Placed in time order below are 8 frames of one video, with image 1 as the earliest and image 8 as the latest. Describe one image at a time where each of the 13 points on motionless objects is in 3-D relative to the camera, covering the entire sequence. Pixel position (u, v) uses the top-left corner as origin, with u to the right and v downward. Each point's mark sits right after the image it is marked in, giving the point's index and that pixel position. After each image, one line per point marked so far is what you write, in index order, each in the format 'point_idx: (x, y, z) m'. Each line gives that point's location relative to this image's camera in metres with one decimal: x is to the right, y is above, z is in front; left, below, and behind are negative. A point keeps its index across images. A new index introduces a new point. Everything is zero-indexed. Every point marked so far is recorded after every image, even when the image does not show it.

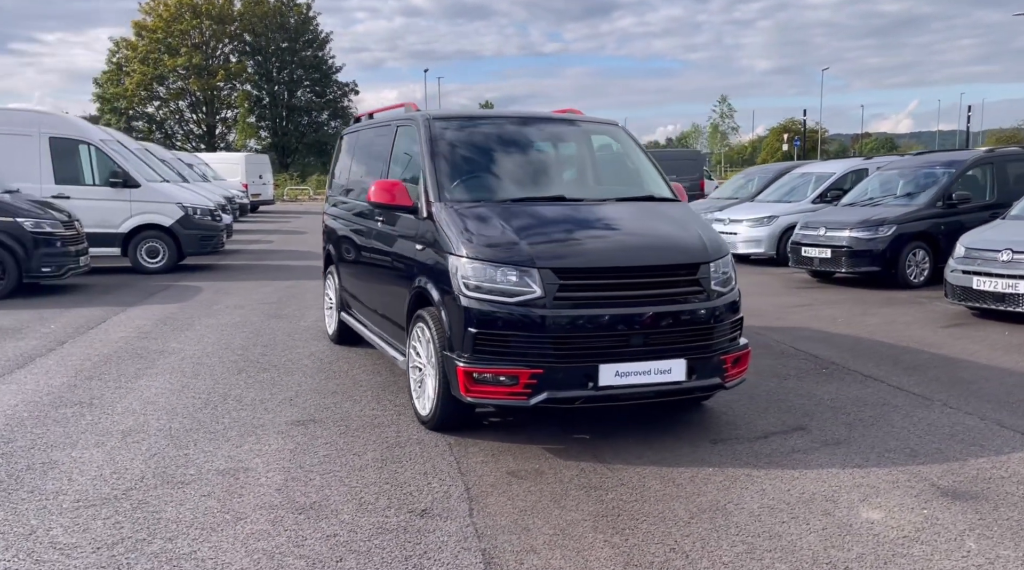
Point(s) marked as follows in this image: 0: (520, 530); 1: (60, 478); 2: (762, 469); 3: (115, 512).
0: (0.0, -1.1, +3.8) m
1: (-2.3, -1.0, +4.5) m
2: (+1.3, -1.0, +4.7) m
3: (-1.8, -1.0, +4.0) m
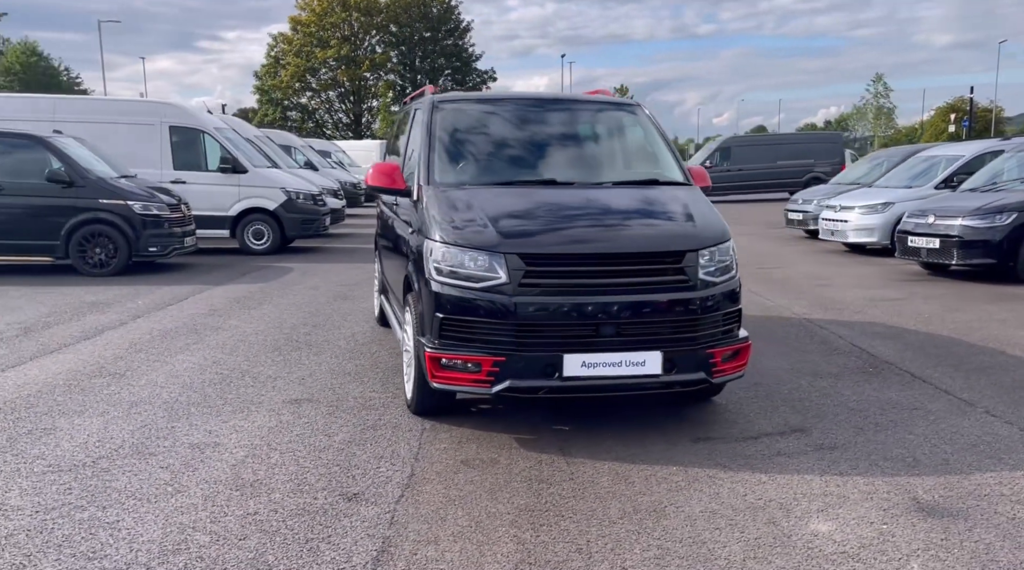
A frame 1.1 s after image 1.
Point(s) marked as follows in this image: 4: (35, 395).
0: (-0.3, -1.0, +3.8) m
1: (-2.5, -0.9, +4.8) m
2: (+1.1, -0.9, +4.4) m
3: (-2.1, -0.9, +4.3) m
4: (-3.2, -0.7, +5.9) m
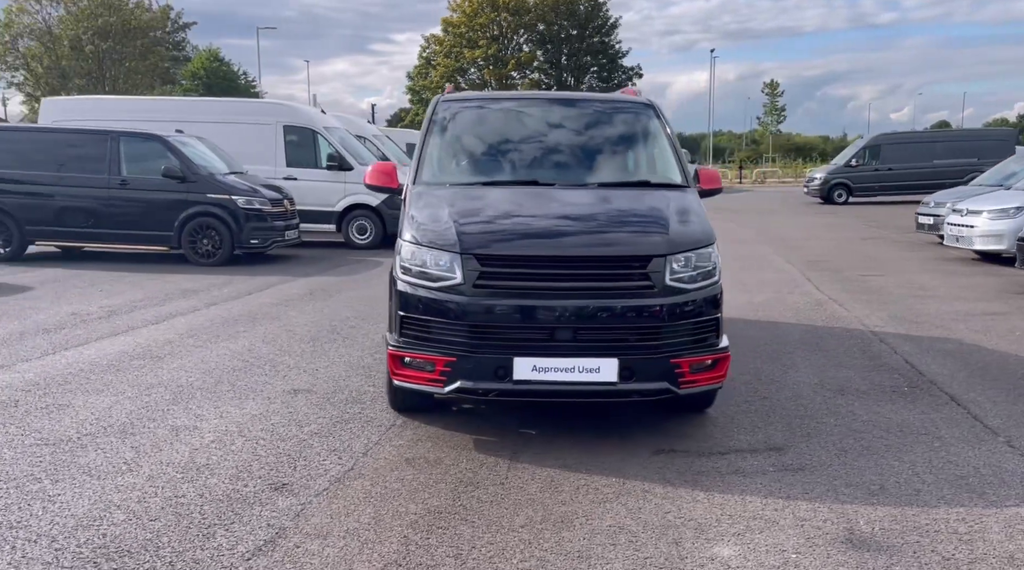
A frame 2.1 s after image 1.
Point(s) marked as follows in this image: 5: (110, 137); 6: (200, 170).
0: (-0.7, -1.0, +3.8) m
1: (-2.7, -0.8, +5.2) m
2: (+0.7, -1.0, +4.2) m
3: (-2.4, -0.9, +4.6) m
4: (-3.2, -0.6, +6.4) m
5: (-6.1, +2.2, +13.4) m
6: (-4.7, +1.7, +13.4) m
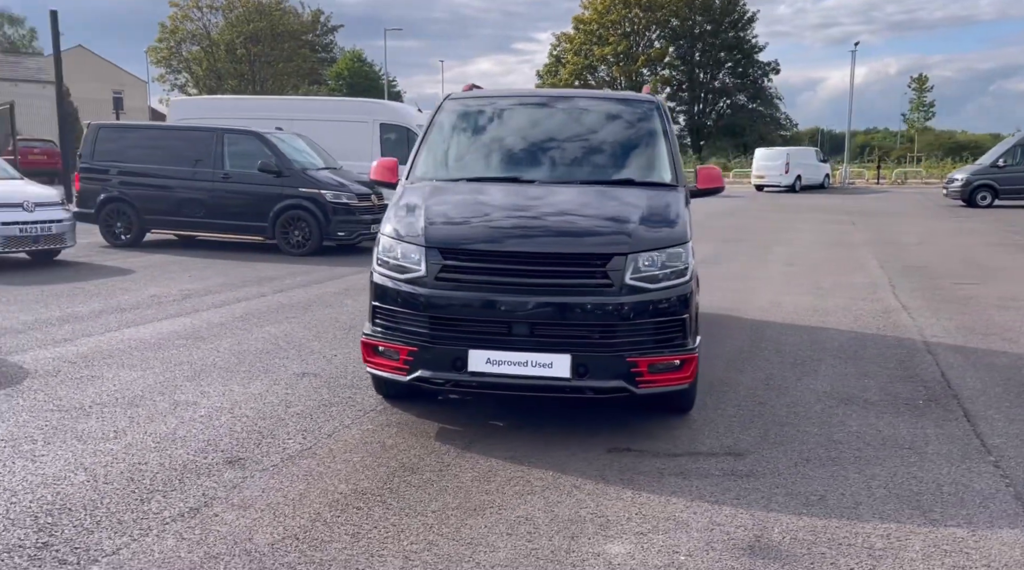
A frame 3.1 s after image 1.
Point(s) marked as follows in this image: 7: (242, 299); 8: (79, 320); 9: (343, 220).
0: (-1.1, -0.9, +4.1) m
1: (-2.8, -0.7, +5.8) m
2: (+0.4, -0.9, +4.2) m
3: (-2.6, -0.8, +5.1) m
4: (-3.1, -0.5, +7.0) m
5: (-4.8, +2.4, +14.4) m
6: (-3.5, +1.9, +14.1) m
7: (-2.9, -0.2, +9.5) m
8: (-4.0, -0.3, +8.2) m
9: (-2.7, +1.0, +14.0) m
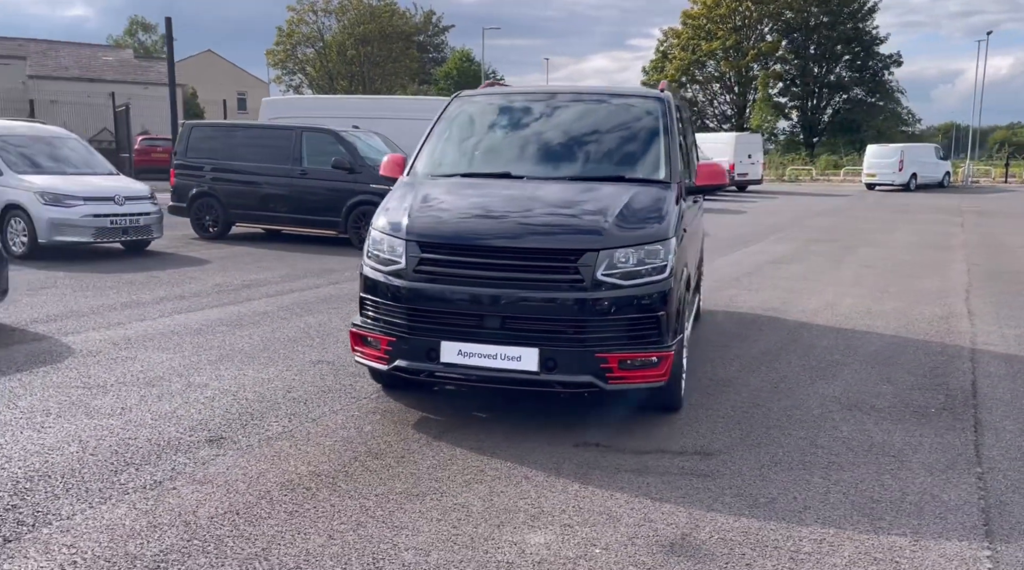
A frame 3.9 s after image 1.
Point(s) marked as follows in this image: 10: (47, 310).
0: (-1.3, -0.9, +4.3) m
1: (-2.8, -0.6, +6.2) m
2: (+0.2, -0.9, +4.3) m
3: (-2.7, -0.7, +5.5) m
4: (-2.9, -0.4, +7.5) m
5: (-3.7, +2.6, +15.0) m
6: (-2.4, +2.0, +14.5) m
7: (-2.4, -0.1, +9.9) m
8: (-3.7, -0.2, +8.8) m
9: (-1.6, +1.1, +14.3) m
10: (-4.5, -0.2, +8.5) m
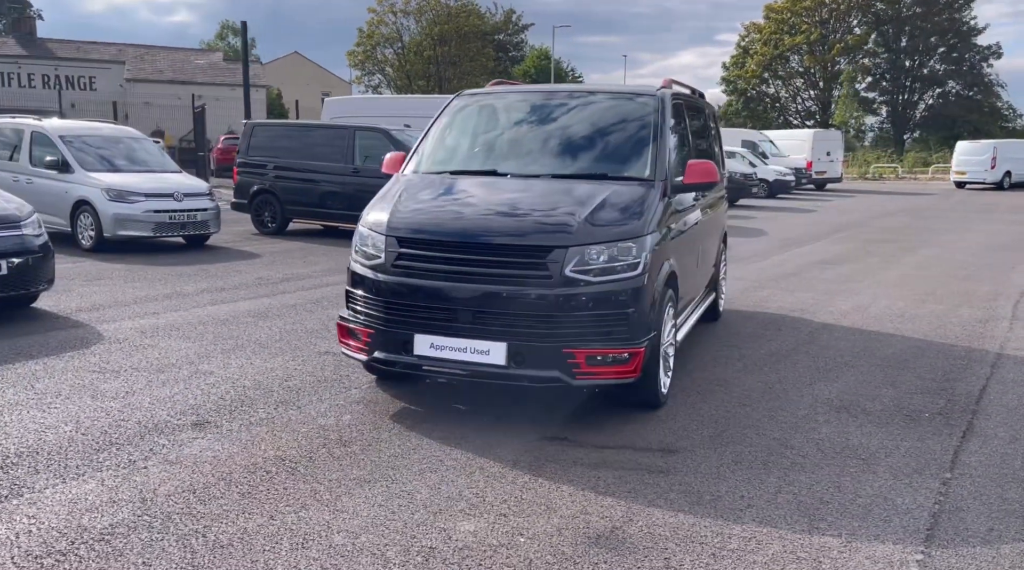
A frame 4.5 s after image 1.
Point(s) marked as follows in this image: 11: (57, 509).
0: (-1.5, -0.8, +4.5) m
1: (-2.8, -0.5, +6.6) m
2: (0.0, -0.9, +4.3) m
3: (-2.8, -0.6, +5.9) m
4: (-2.8, -0.3, +7.8) m
5: (-2.8, +2.7, +15.4) m
6: (-1.6, +2.1, +14.8) m
7: (-2.1, 0.0, +10.2) m
8: (-3.5, -0.1, +9.2) m
9: (-0.8, +1.2, +14.5) m
10: (-4.2, -0.1, +9.0) m
11: (-1.9, -0.9, +3.7) m
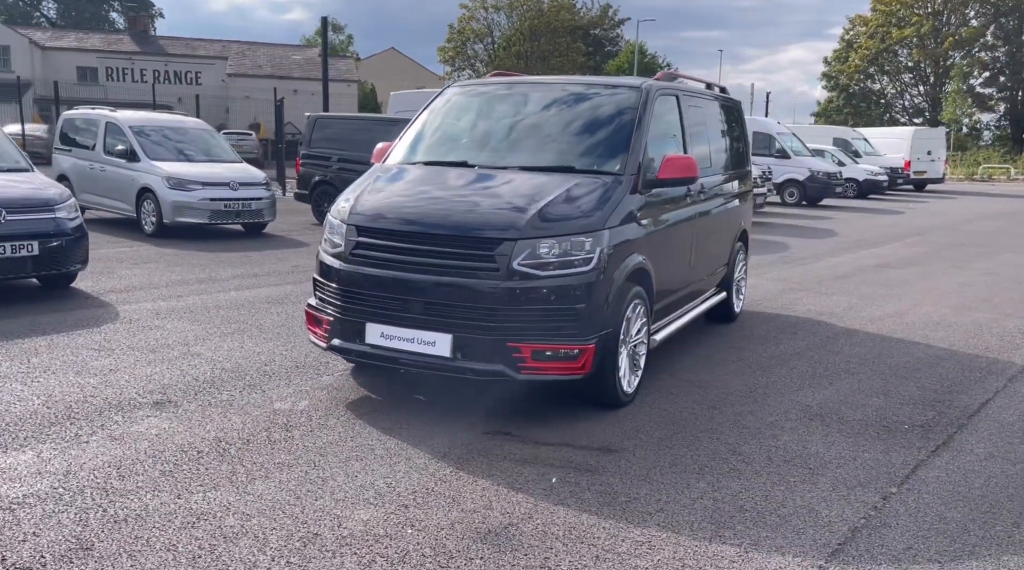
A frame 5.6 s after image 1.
0: (-1.9, -0.7, +4.7) m
1: (-2.9, -0.4, +6.8) m
2: (-0.4, -0.9, +4.3) m
3: (-2.9, -0.5, +6.1) m
4: (-2.7, -0.2, +8.1) m
5: (-1.8, +2.8, +15.5) m
6: (-0.7, +2.2, +14.9) m
7: (-1.8, +0.1, +10.4) m
8: (-3.2, 0.0, +9.5) m
9: (0.0, +1.3, +14.5) m
10: (-4.0, 0.0, +9.4) m
11: (-2.3, -0.8, +3.9) m
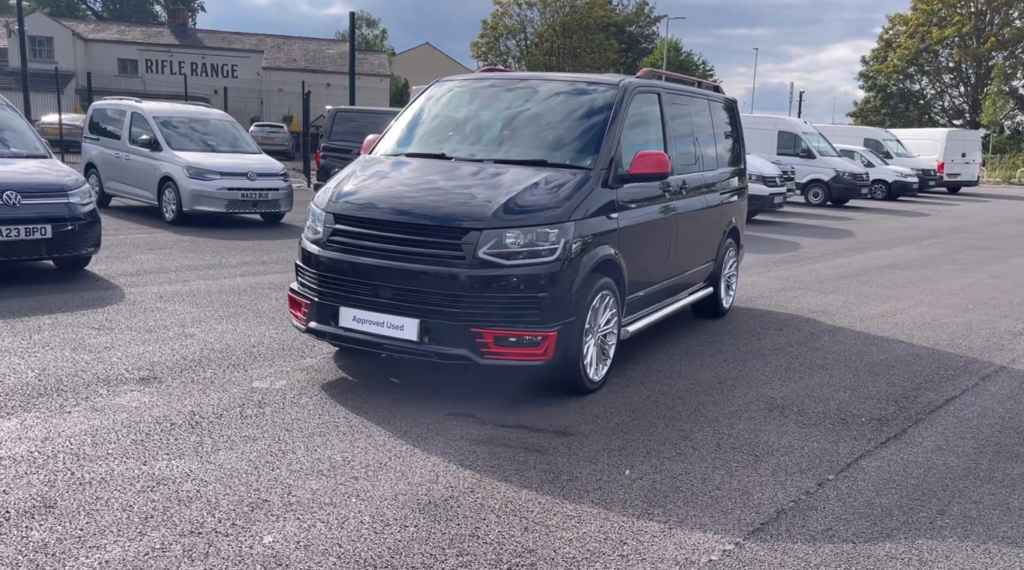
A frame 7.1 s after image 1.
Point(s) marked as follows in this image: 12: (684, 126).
0: (-2.1, -0.6, +4.9) m
1: (-3.0, -0.3, +7.1) m
2: (-0.6, -0.8, +4.5) m
3: (-3.1, -0.4, +6.4) m
4: (-2.8, -0.1, +8.4) m
5: (-1.6, +3.0, +15.8) m
6: (-0.5, +2.3, +15.1) m
7: (-1.7, +0.3, +10.6) m
8: (-3.2, +0.2, +9.8) m
9: (+0.2, +1.4, +14.7) m
10: (-4.1, +0.2, +9.7) m
11: (-2.6, -0.7, +4.2) m
12: (+1.4, +1.3, +7.2) m
